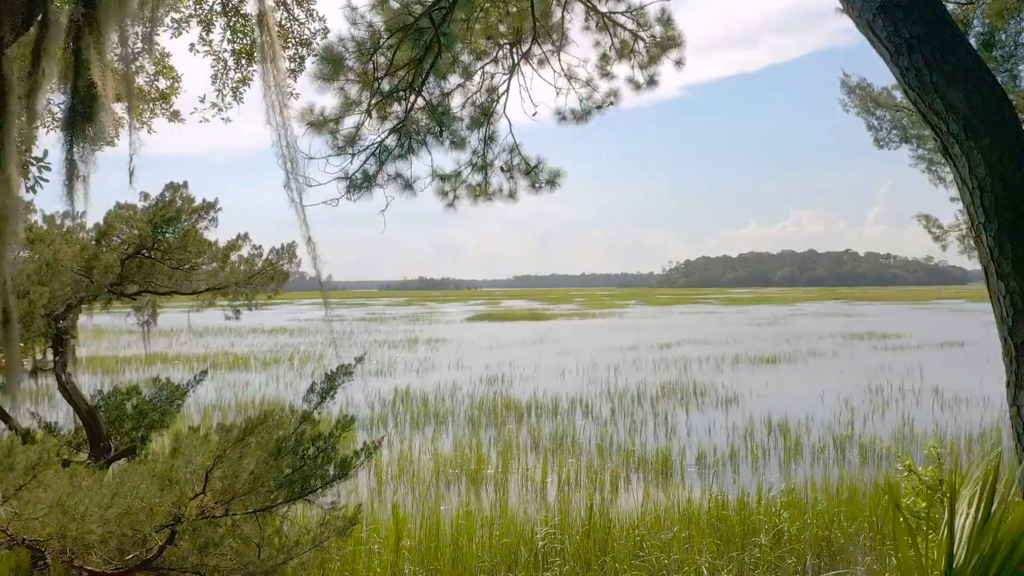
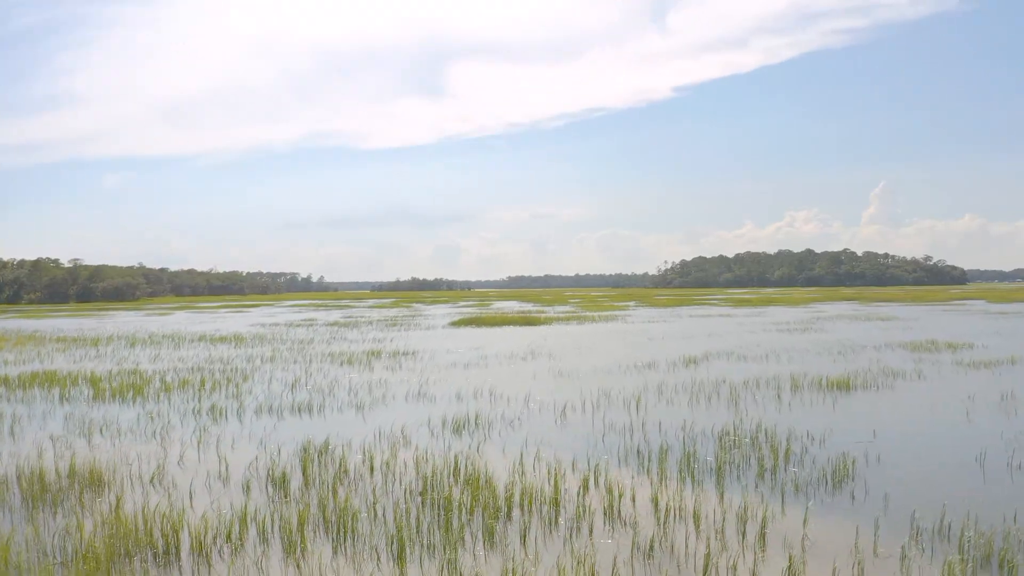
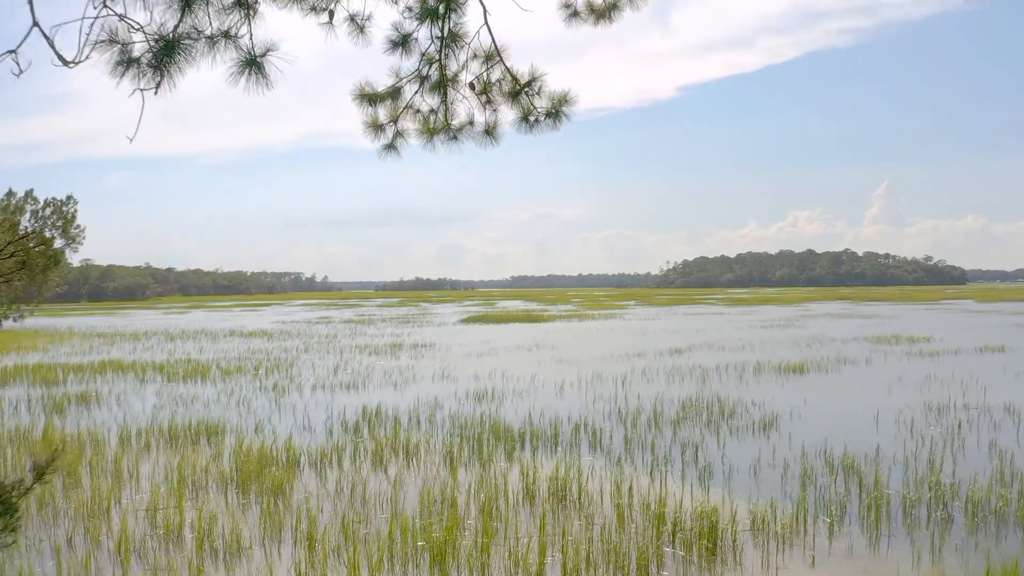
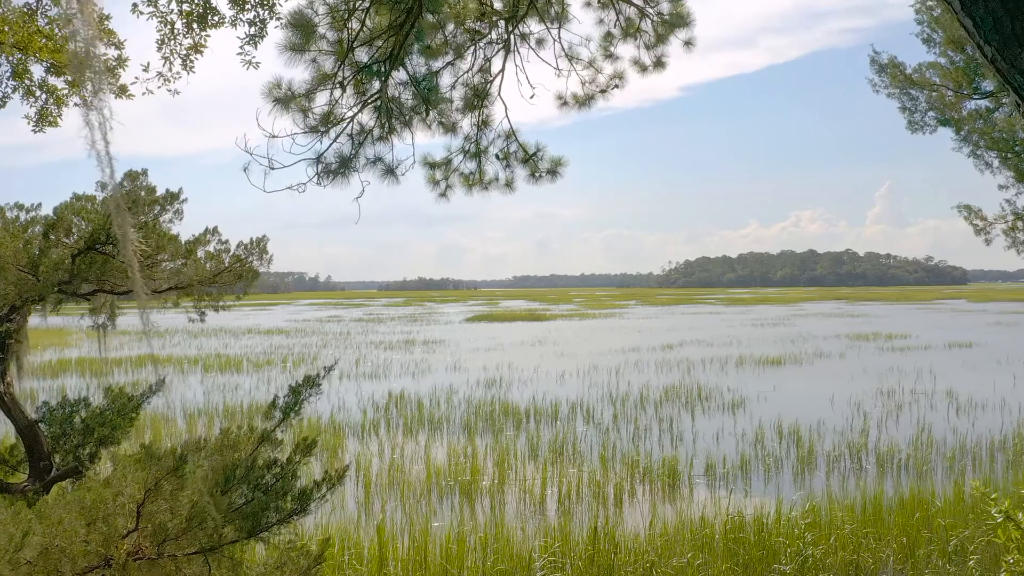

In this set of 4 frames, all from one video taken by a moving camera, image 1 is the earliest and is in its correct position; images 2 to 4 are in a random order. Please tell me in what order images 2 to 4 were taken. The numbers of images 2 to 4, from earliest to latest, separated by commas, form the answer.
4, 3, 2
